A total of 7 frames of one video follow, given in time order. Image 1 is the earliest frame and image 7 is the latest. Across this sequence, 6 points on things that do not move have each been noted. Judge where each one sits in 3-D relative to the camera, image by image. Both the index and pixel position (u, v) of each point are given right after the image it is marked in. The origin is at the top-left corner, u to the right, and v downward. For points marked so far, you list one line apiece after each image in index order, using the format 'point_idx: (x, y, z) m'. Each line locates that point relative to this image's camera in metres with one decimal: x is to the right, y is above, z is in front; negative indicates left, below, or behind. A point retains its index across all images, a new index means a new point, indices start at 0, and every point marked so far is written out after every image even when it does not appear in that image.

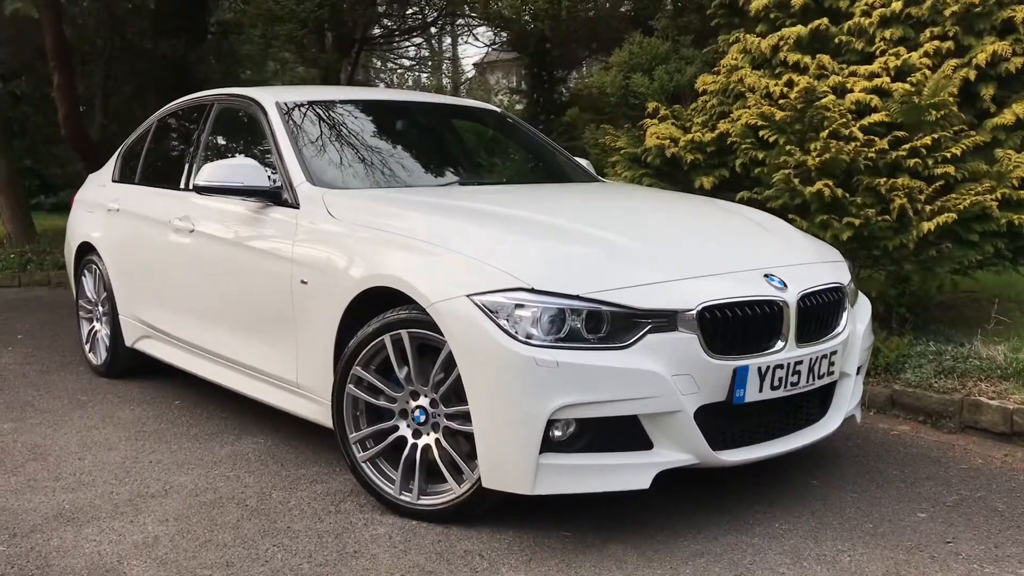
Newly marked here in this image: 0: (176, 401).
0: (-1.8, -0.6, +5.4) m
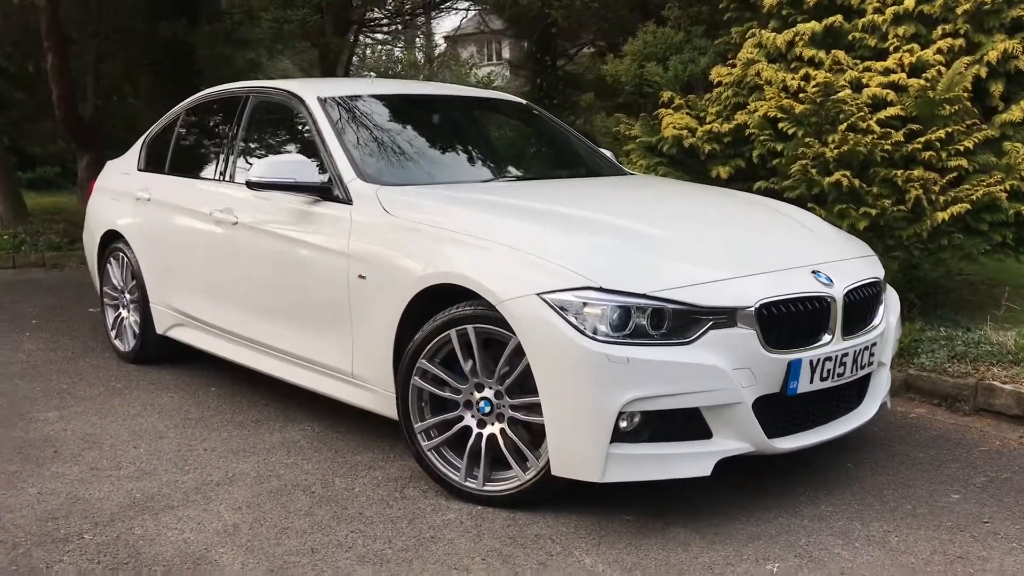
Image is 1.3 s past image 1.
0: (-1.6, -0.5, +5.5) m
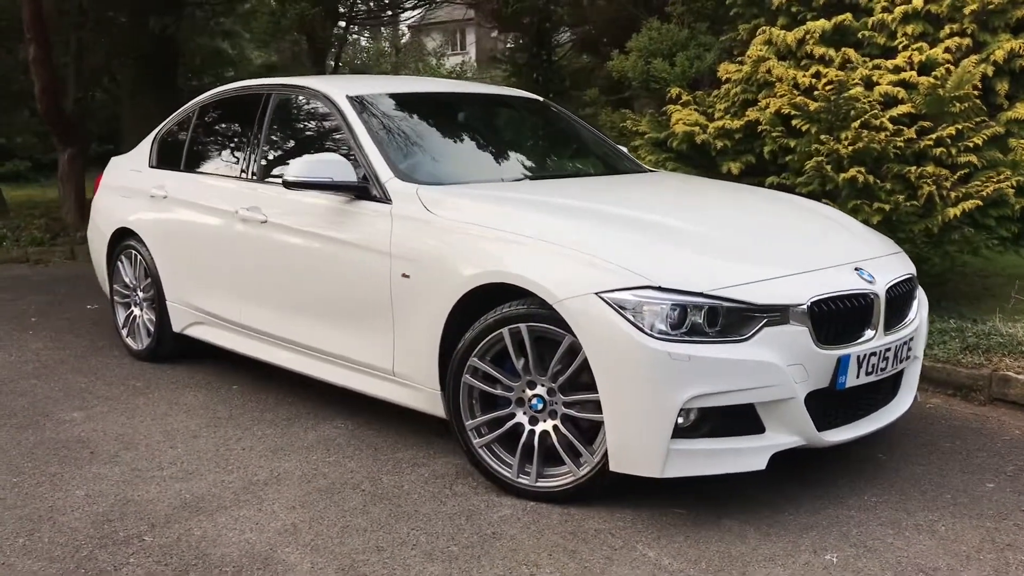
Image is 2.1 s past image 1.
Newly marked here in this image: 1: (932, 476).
0: (-1.5, -0.5, +5.5) m
1: (+1.7, -0.7, +4.0) m
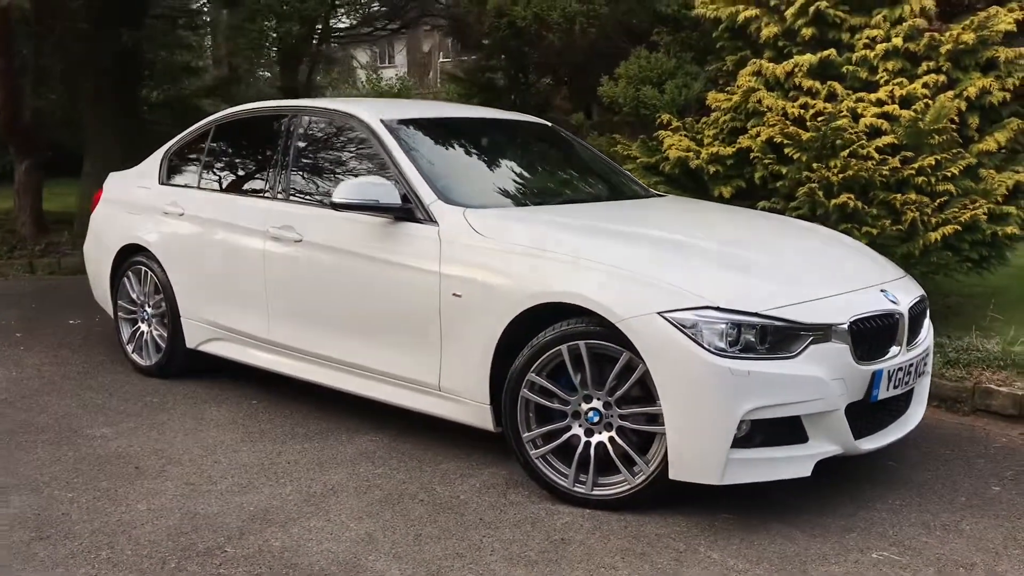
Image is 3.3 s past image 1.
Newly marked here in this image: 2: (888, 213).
0: (-1.4, -0.6, +5.6) m
1: (+1.9, -0.8, +4.4) m
2: (+2.2, +0.5, +6.0) m
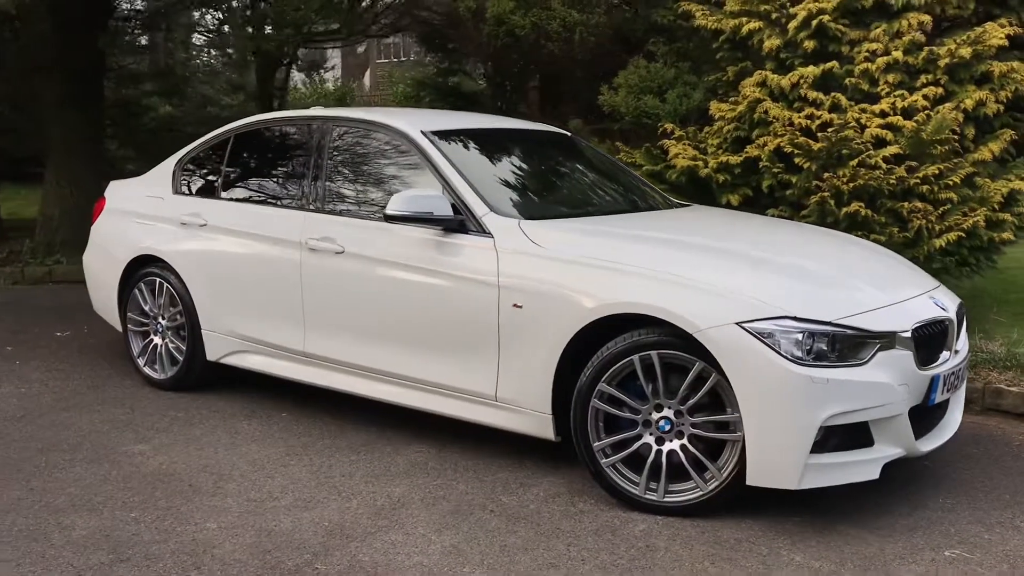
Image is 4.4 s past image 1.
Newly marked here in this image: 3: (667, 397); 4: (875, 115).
0: (-1.3, -0.7, +5.6) m
1: (+2.1, -0.9, +4.6) m
2: (+2.4, +0.4, +6.2) m
3: (+0.6, -0.4, +4.1) m
4: (+2.3, +1.1, +6.4) m
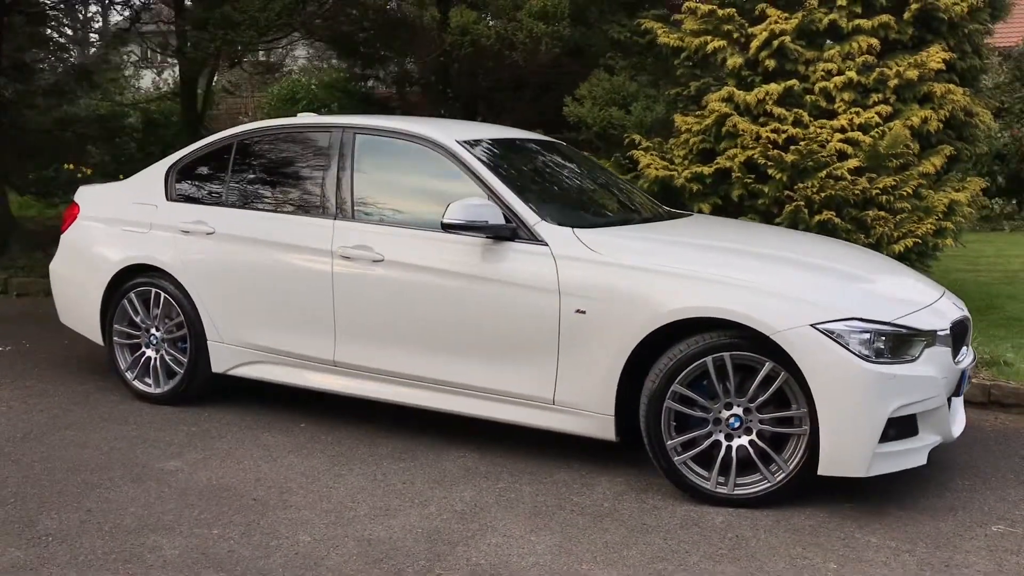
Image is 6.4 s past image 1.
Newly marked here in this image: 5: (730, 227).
0: (-1.1, -0.7, +5.5) m
1: (+2.4, -0.9, +5.1) m
2: (+2.3, +0.4, +6.8) m
3: (+0.9, -0.5, +4.3) m
4: (+2.2, +1.1, +6.9) m
5: (+1.1, +0.3, +5.3) m
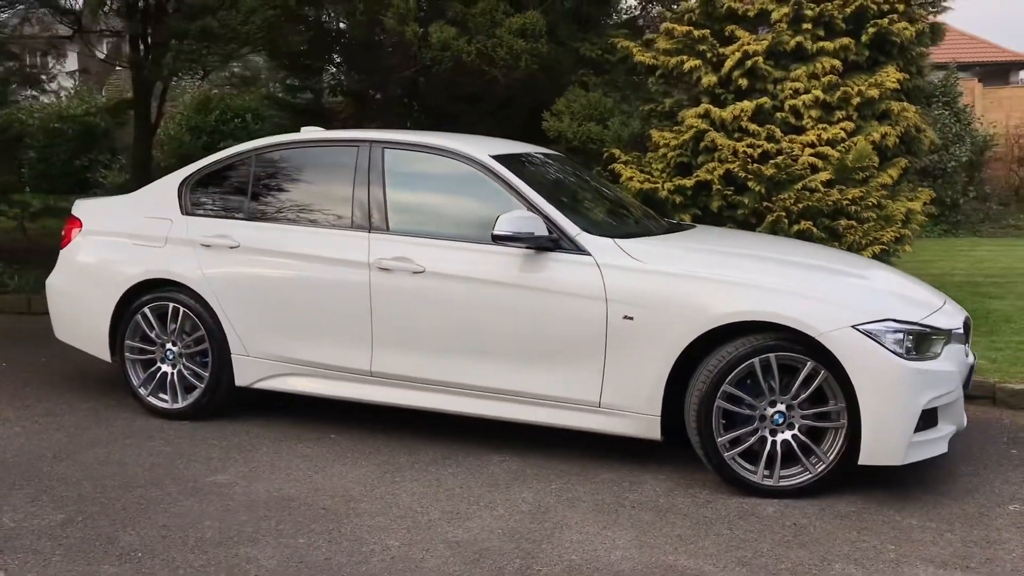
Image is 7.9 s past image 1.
0: (-1.0, -0.8, +5.5) m
1: (+2.5, -0.9, +5.5) m
2: (+2.3, +0.4, +7.2) m
3: (+1.2, -0.5, +4.6) m
4: (+2.1, +1.1, +7.4) m
5: (+1.3, +0.3, +5.6) m
